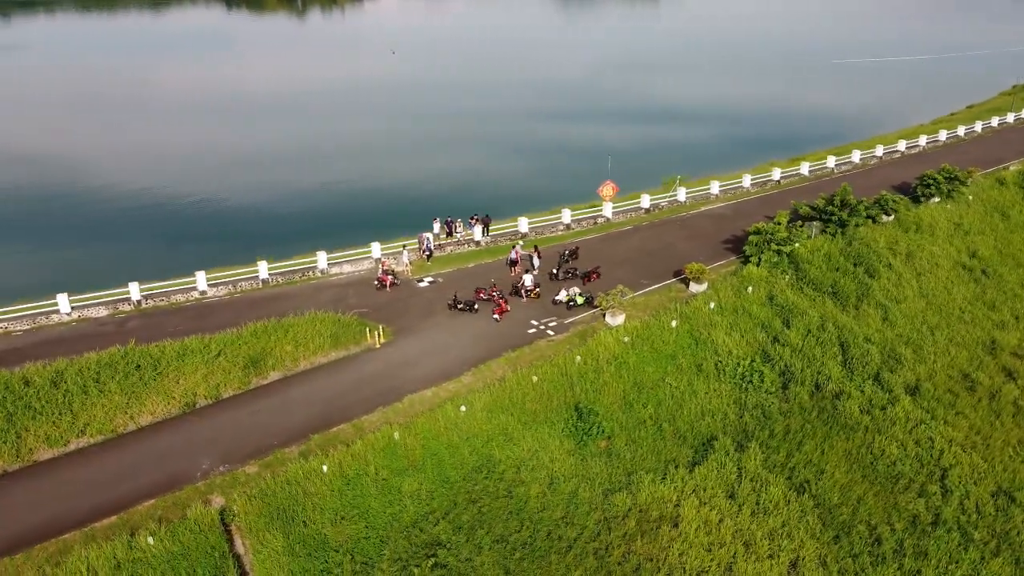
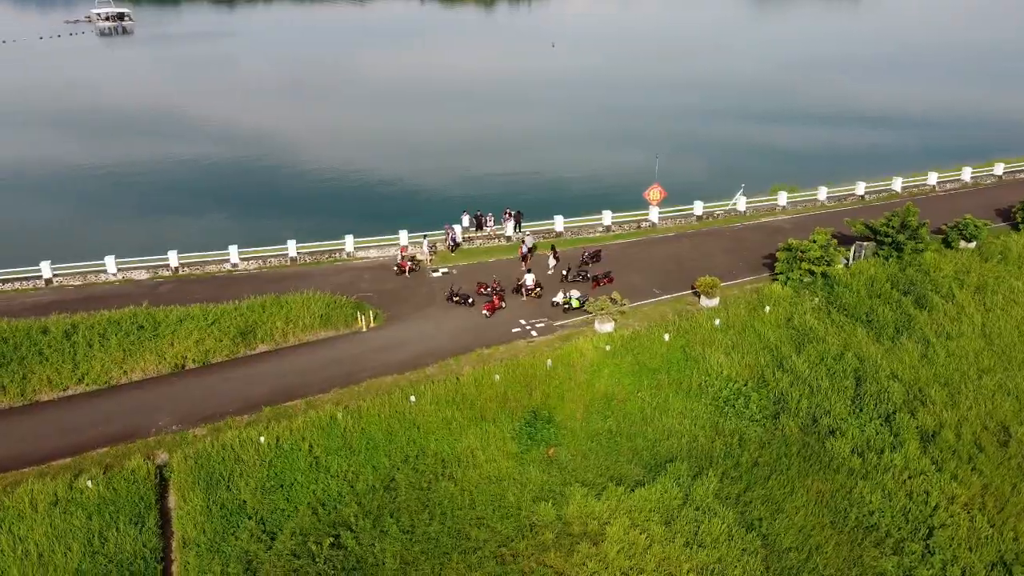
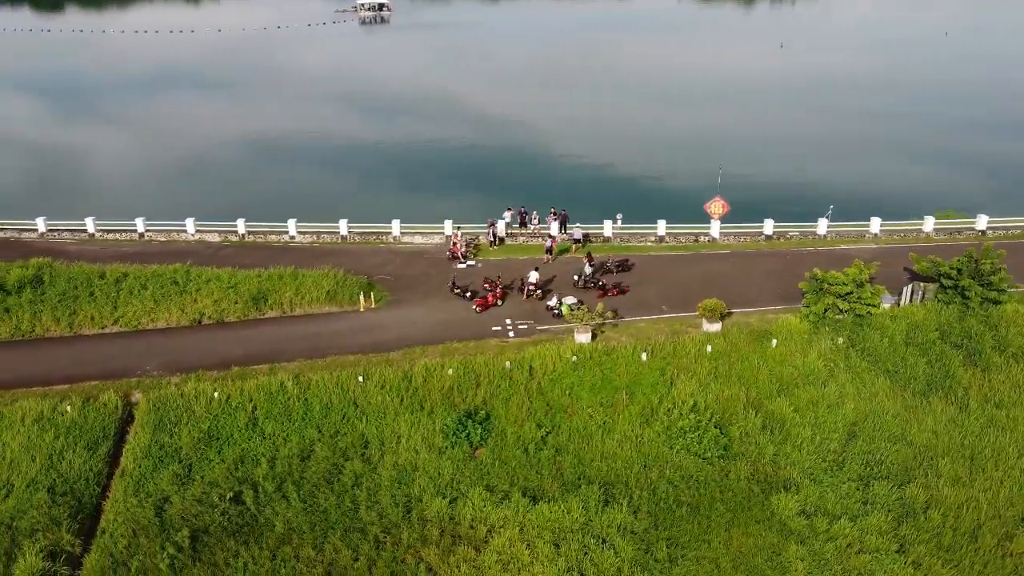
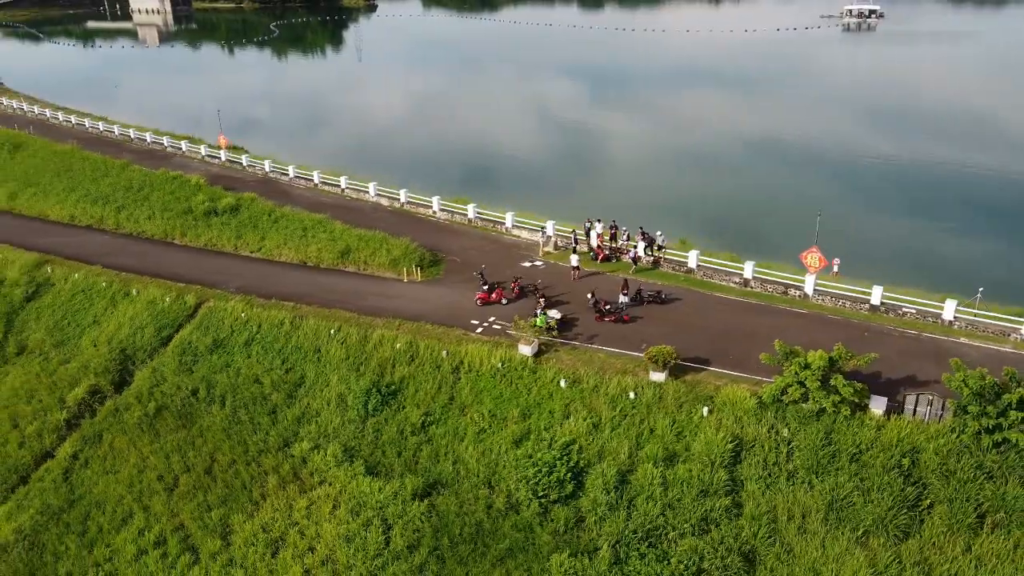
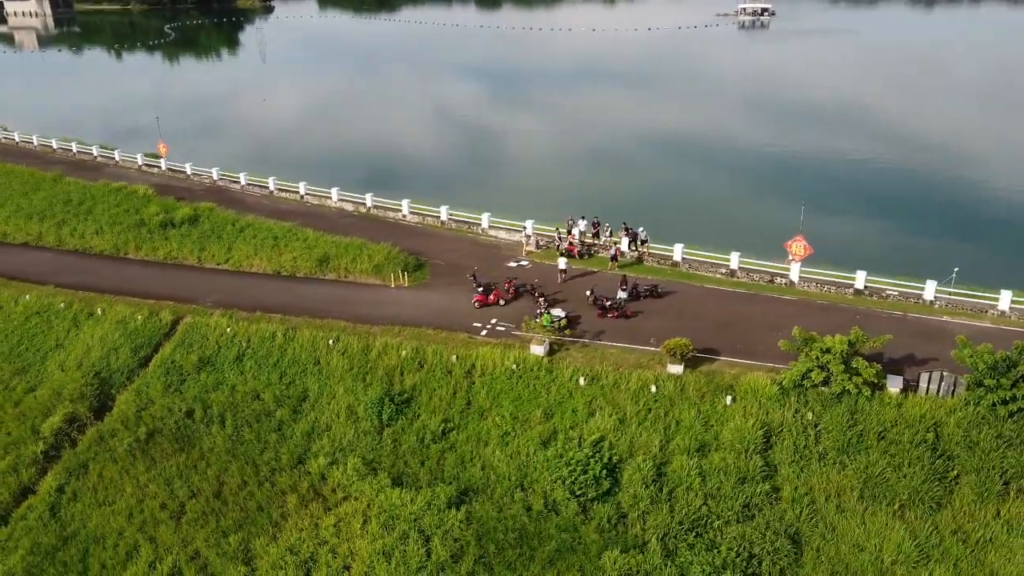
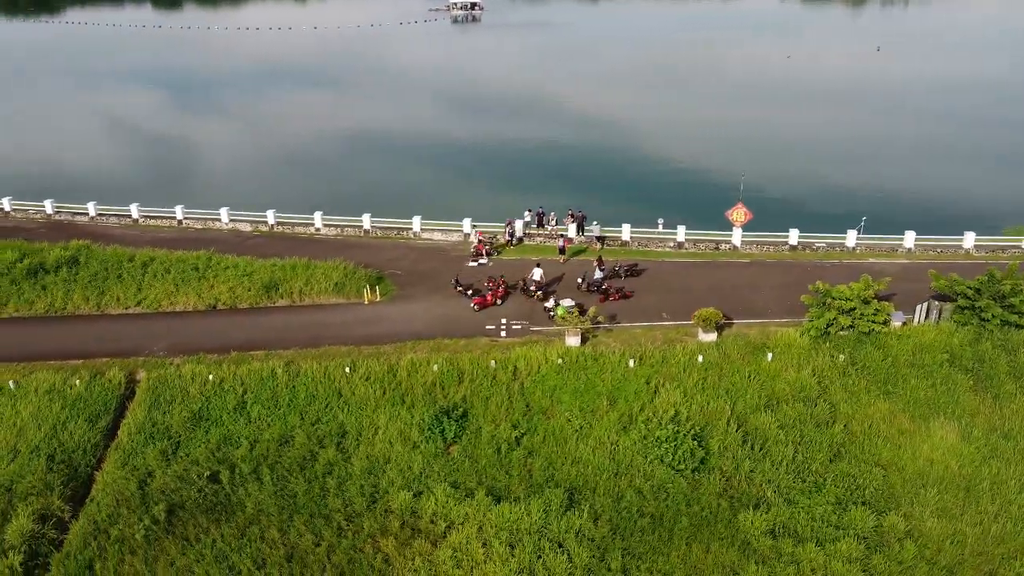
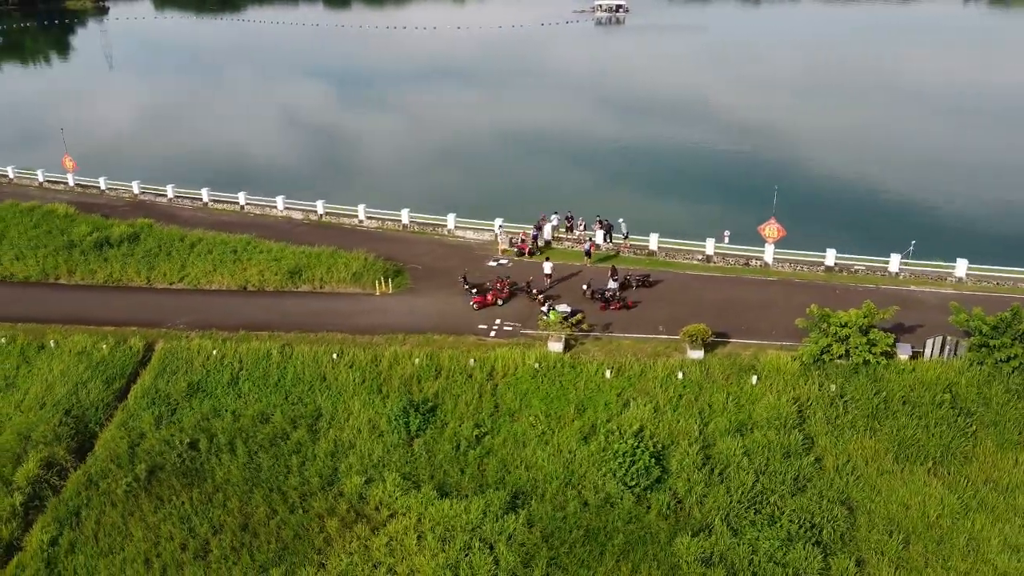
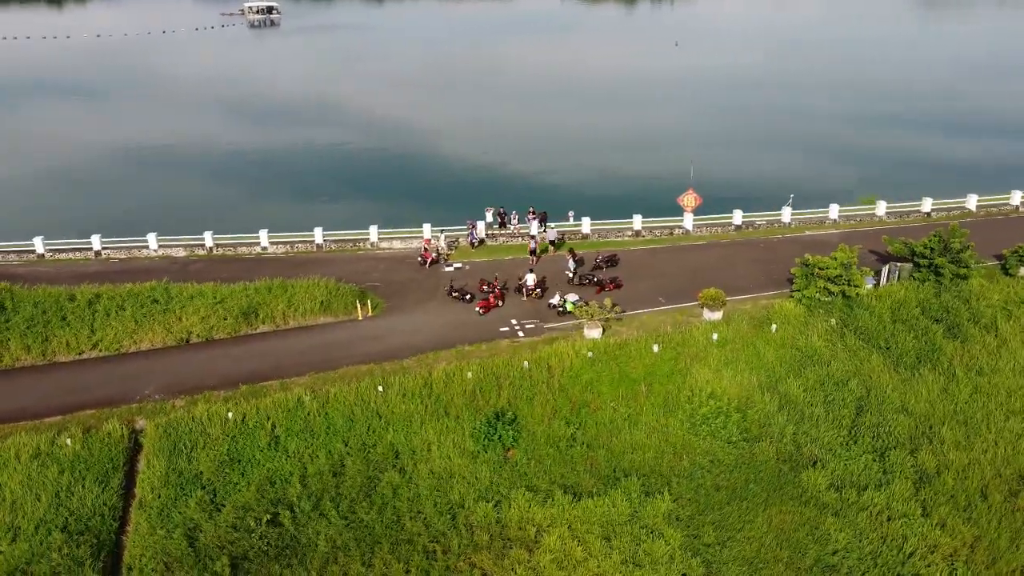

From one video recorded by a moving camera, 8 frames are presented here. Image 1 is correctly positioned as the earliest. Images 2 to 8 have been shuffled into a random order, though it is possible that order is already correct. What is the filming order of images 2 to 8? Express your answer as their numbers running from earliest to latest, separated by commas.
2, 8, 3, 6, 7, 5, 4
